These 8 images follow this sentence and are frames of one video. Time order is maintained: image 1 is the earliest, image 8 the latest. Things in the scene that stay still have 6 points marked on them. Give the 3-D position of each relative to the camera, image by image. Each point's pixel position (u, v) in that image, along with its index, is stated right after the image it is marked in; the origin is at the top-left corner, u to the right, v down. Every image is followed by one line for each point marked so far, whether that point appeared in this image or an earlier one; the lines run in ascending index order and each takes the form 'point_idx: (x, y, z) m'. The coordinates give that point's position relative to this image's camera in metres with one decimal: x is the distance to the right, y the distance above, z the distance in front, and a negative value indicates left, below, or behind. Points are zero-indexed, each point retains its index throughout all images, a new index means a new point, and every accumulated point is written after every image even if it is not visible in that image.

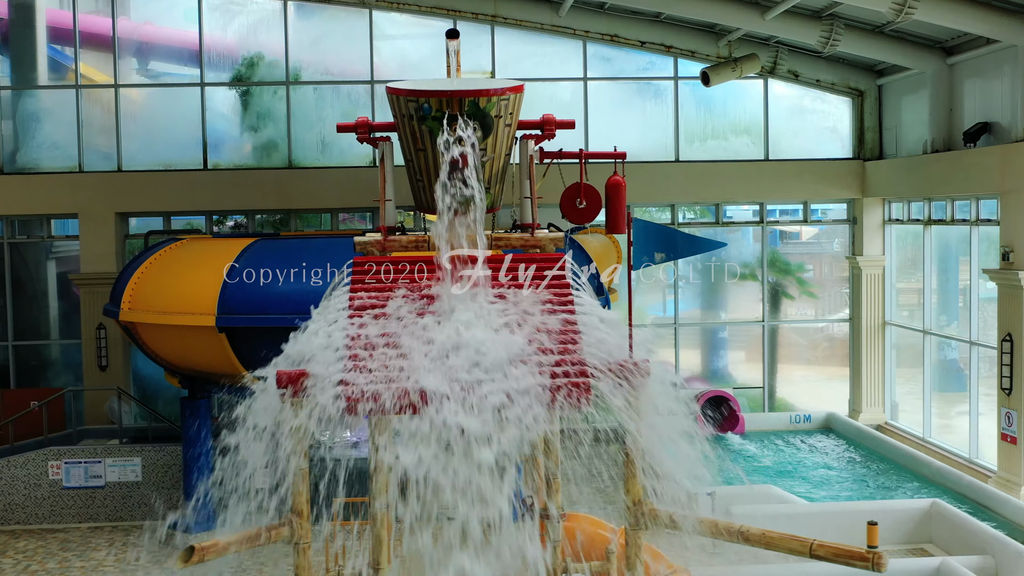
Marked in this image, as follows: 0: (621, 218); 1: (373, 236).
0: (+0.7, +0.5, +6.0) m
1: (-0.9, +0.3, +5.9) m
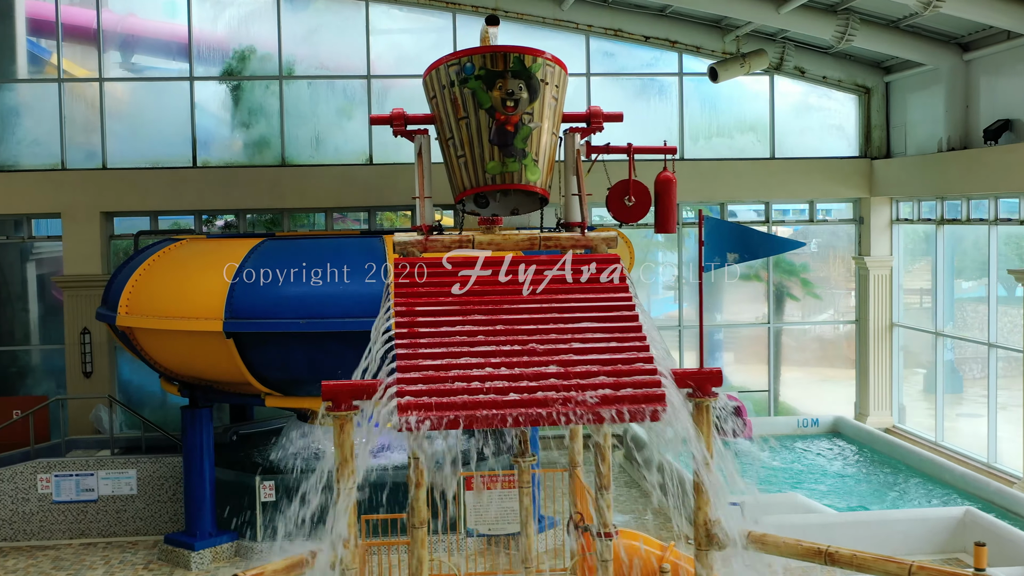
0: (+1.0, +0.4, +5.7) m
1: (-0.6, +0.3, +5.5) m
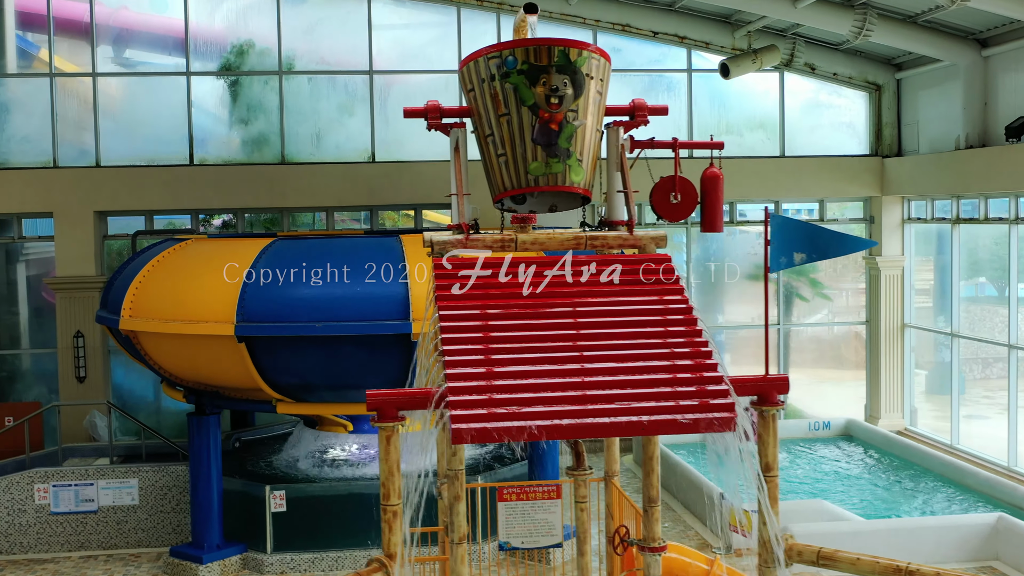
0: (+1.3, +0.4, +5.4) m
1: (-0.4, +0.3, +5.2) m
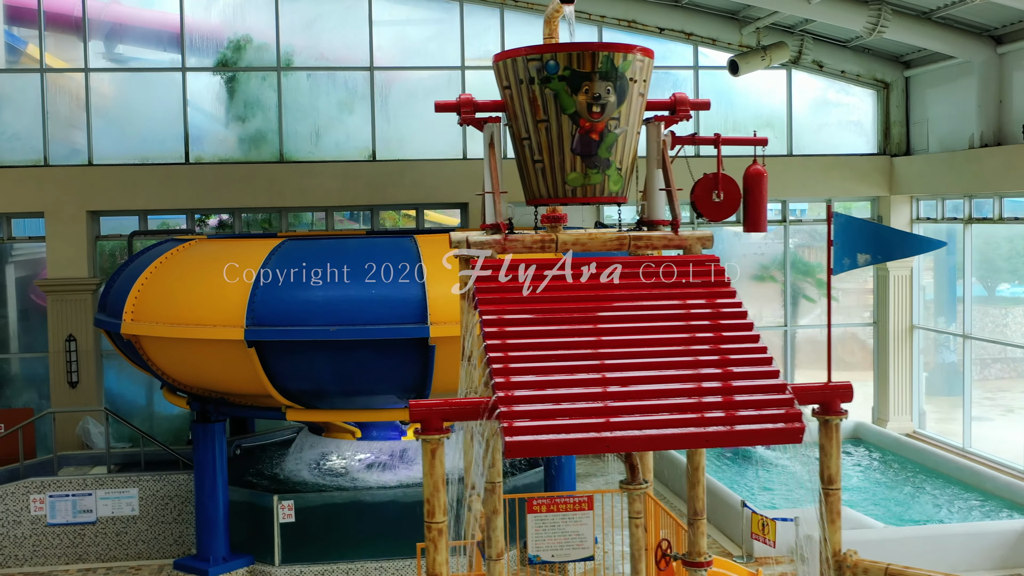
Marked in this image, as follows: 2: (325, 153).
0: (+1.5, +0.4, +5.2) m
1: (-0.1, +0.3, +5.0) m
2: (-2.7, +1.9, +12.8) m
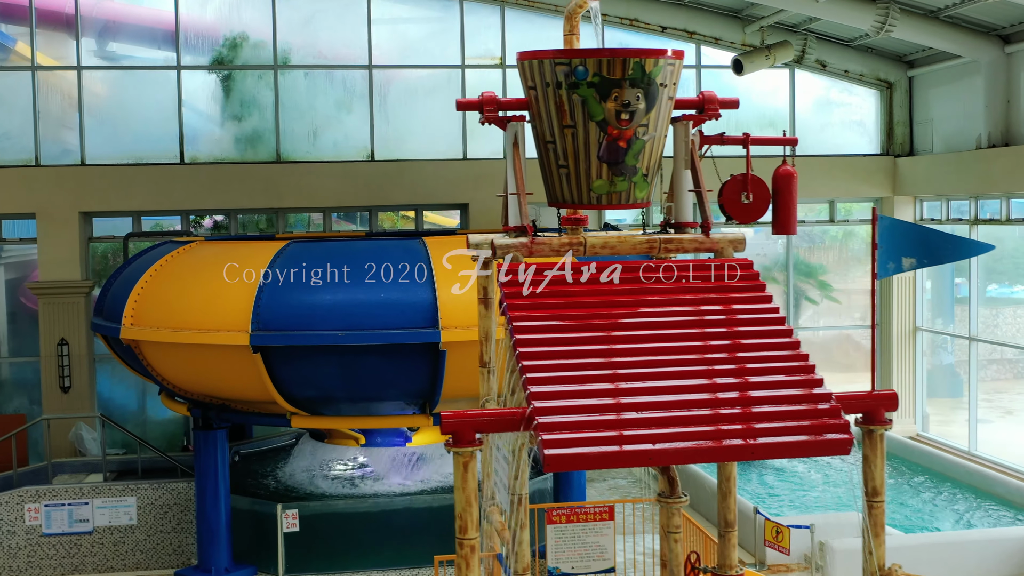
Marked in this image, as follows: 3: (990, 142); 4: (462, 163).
0: (+1.6, +0.4, +5.1) m
1: (0.0, +0.3, +4.8) m
2: (-2.7, +1.9, +12.6) m
3: (+5.8, +1.8, +10.9) m
4: (-0.7, +1.8, +12.6) m
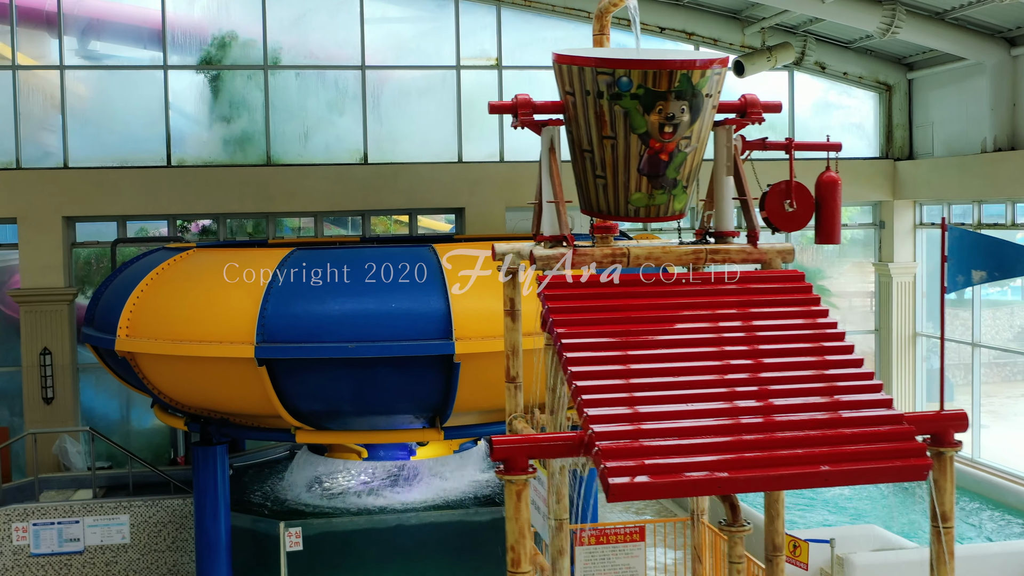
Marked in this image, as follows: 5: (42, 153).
0: (+1.8, +0.3, +4.9) m
1: (+0.2, +0.2, +4.6) m
2: (-2.7, +1.8, +12.3) m
3: (+5.8, +1.7, +10.9) m
4: (-0.7, +1.7, +12.3) m
5: (-6.2, +1.8, +11.8) m
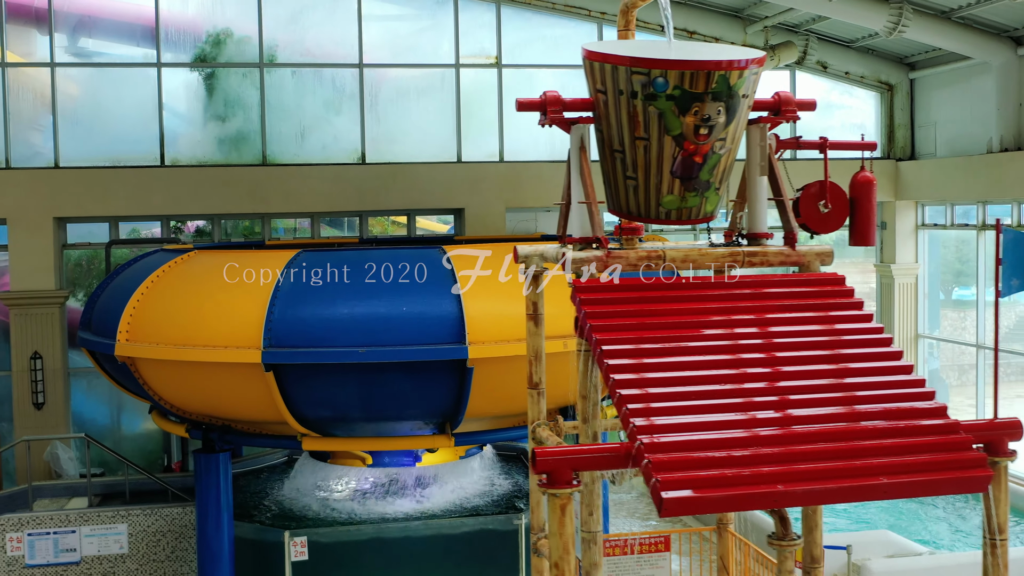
0: (+1.9, +0.3, +4.7) m
1: (+0.3, +0.2, +4.4) m
2: (-2.7, +1.8, +12.0) m
3: (+5.9, +1.7, +10.8) m
4: (-0.7, +1.7, +12.1) m
5: (-6.2, +1.7, +11.5) m
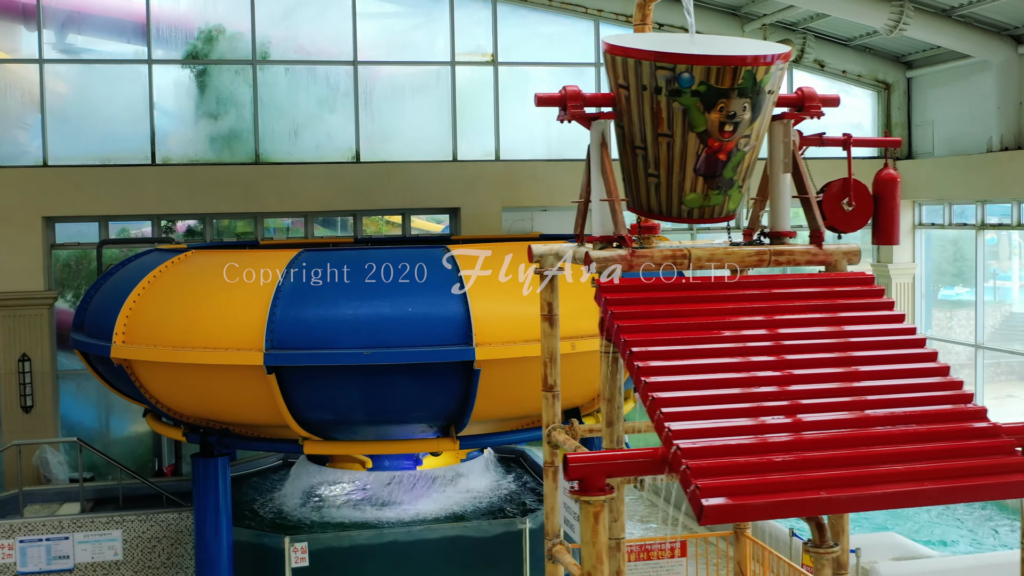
0: (+2.0, +0.3, +4.6) m
1: (+0.4, +0.2, +4.3) m
2: (-2.7, +1.8, +11.9) m
3: (+5.8, +1.7, +10.8) m
4: (-0.8, +1.7, +12.0) m
5: (-6.2, +1.7, +11.3) m
